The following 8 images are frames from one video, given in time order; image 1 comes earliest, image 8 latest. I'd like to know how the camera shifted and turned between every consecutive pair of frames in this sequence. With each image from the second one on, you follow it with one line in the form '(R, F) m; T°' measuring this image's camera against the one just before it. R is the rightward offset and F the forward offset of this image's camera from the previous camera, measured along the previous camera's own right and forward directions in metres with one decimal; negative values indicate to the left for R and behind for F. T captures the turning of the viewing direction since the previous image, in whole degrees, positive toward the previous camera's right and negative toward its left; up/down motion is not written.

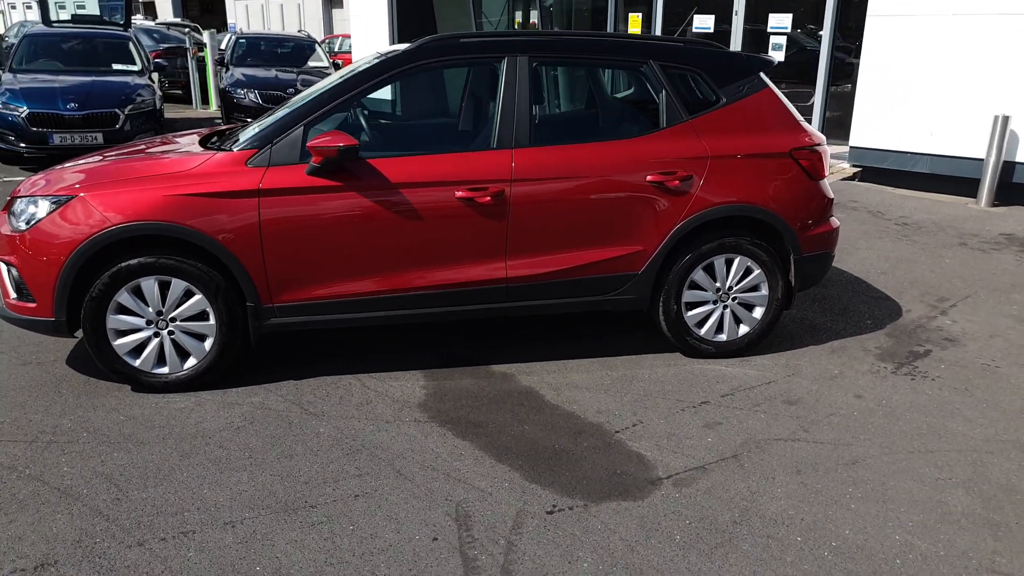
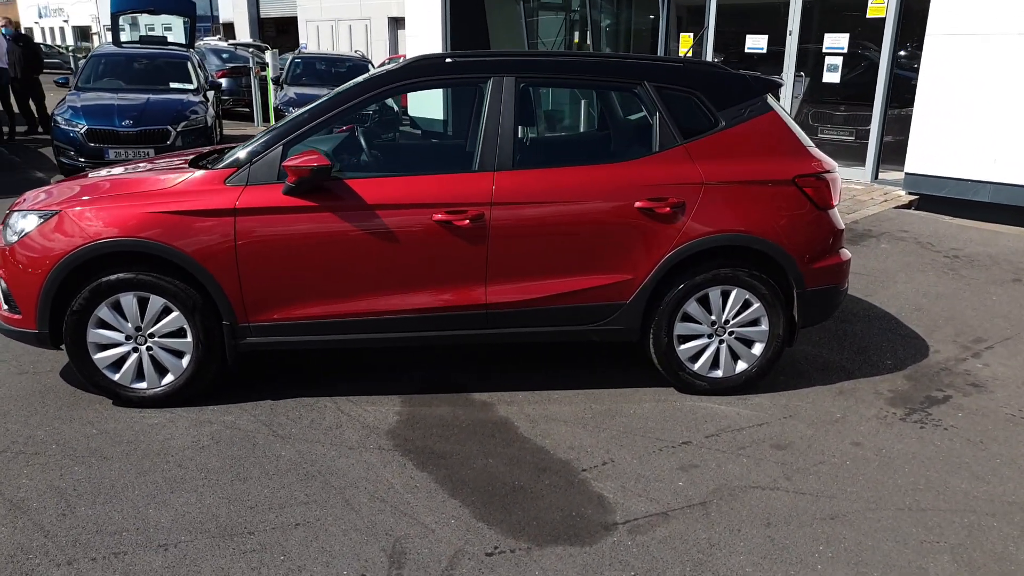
(+0.5, +0.2) m; -5°
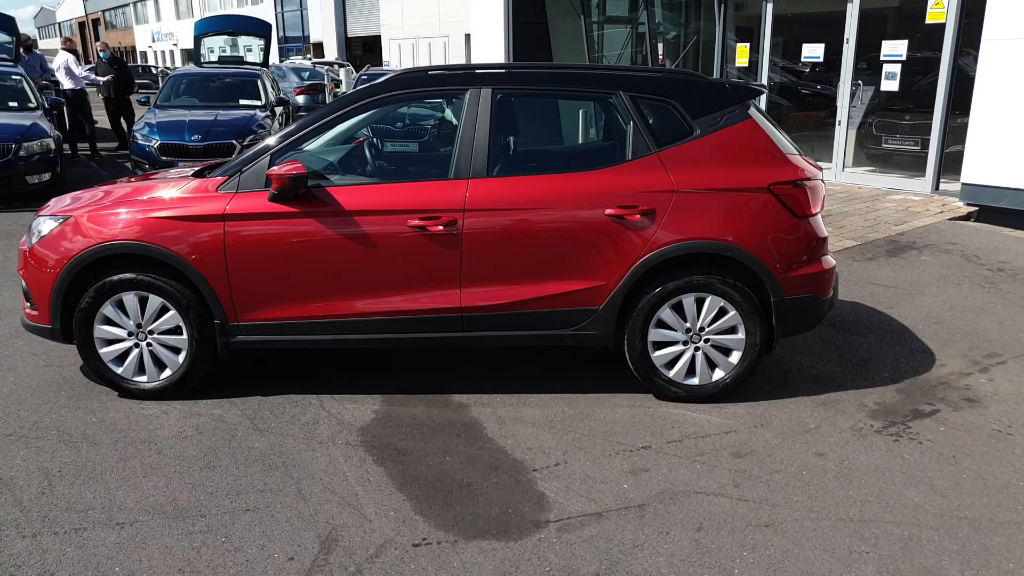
(+0.6, -0.1) m; -6°
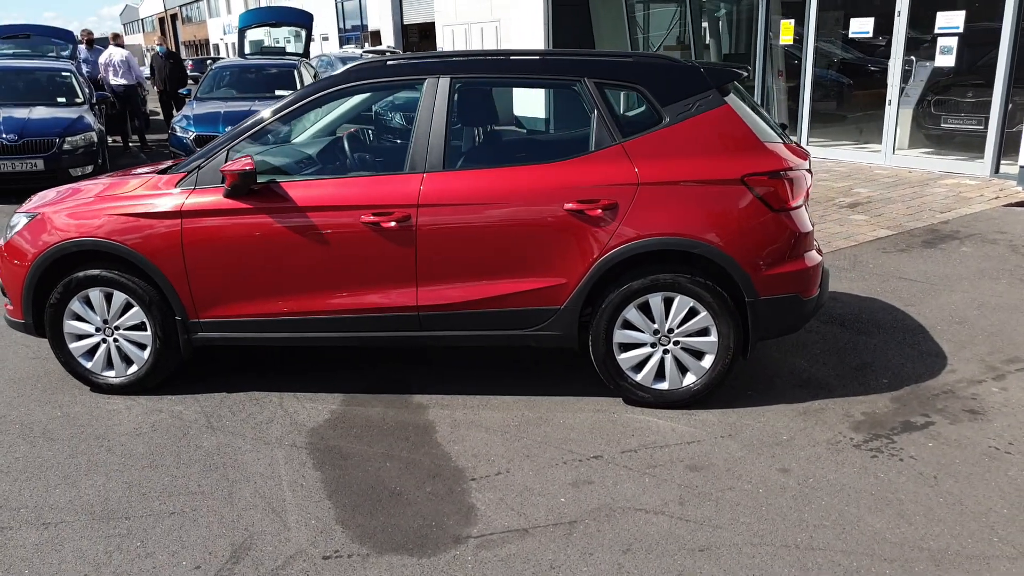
(+0.6, +0.2) m; -5°
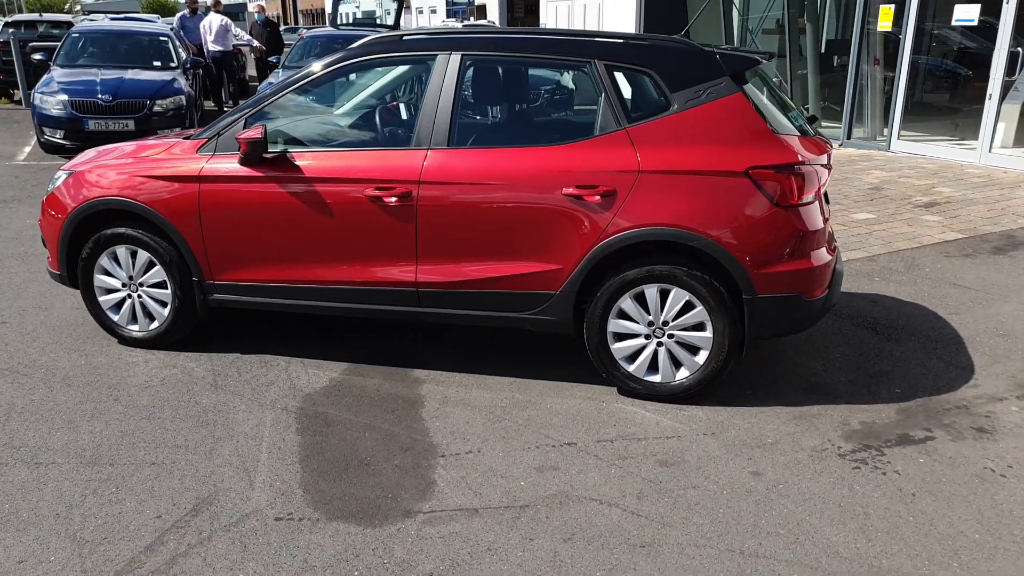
(+0.5, 0.0) m; -7°
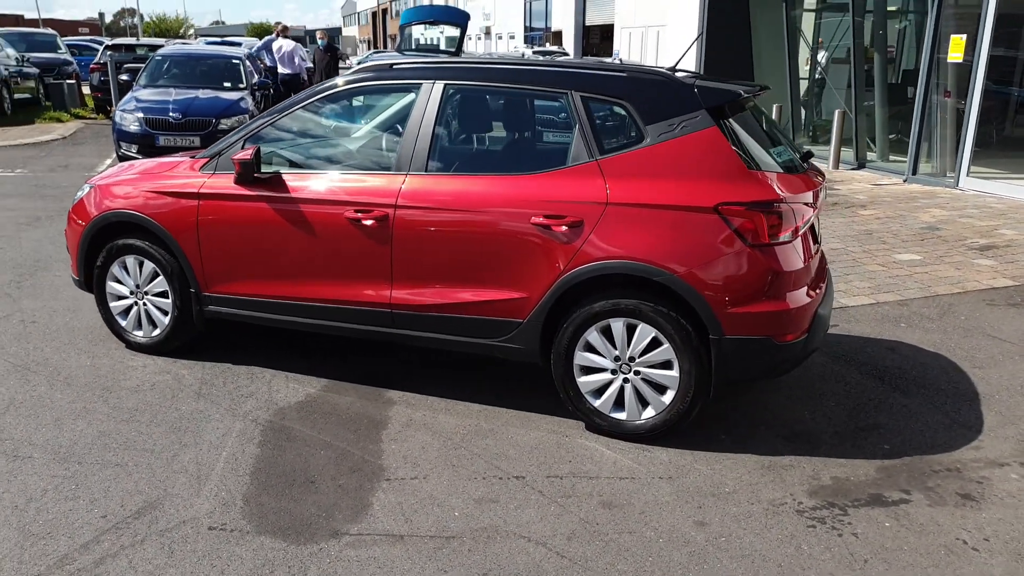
(+0.6, +0.1) m; -6°
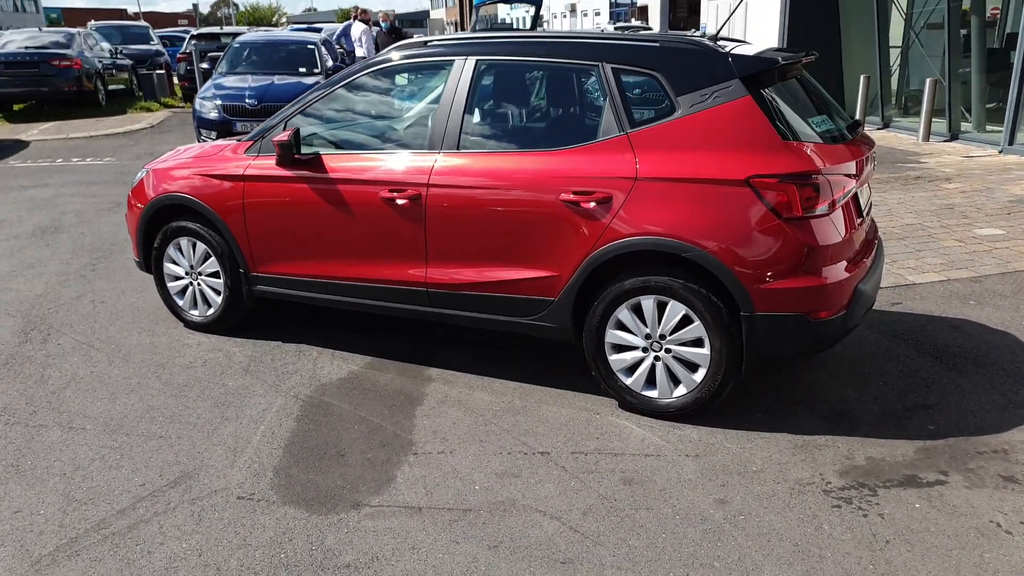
(+0.3, 0.0) m; -6°
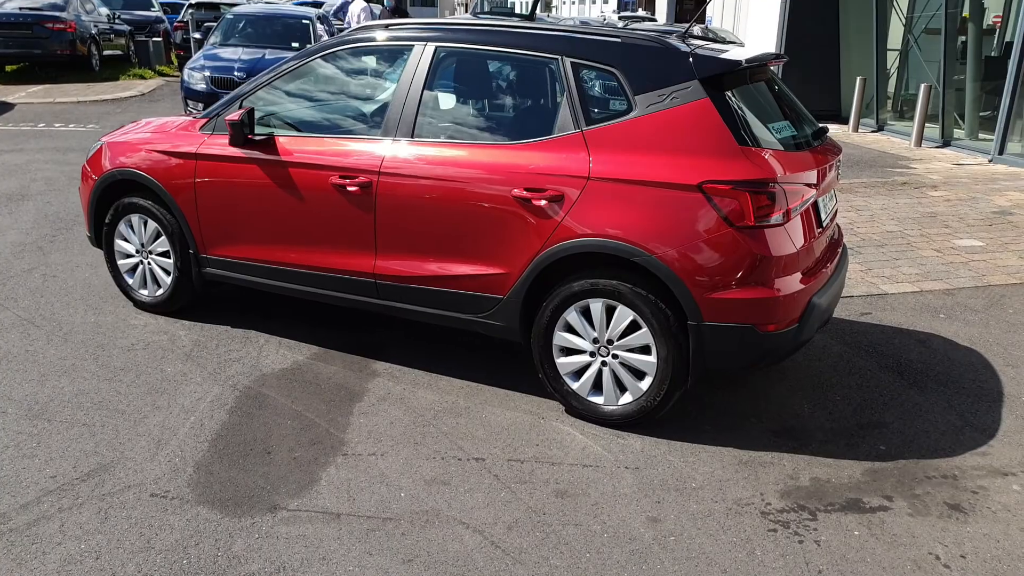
(+0.2, +0.1) m; 0°
